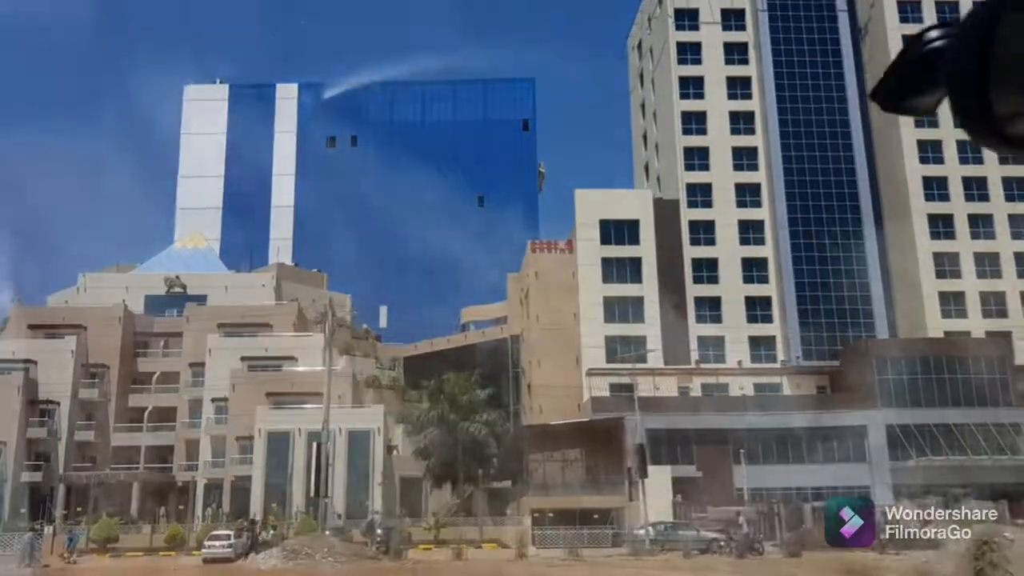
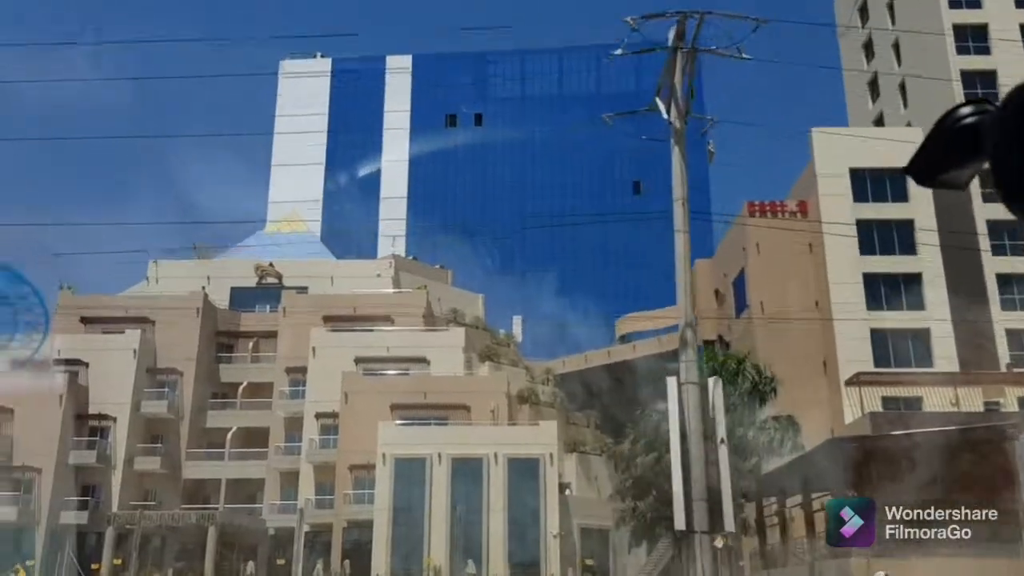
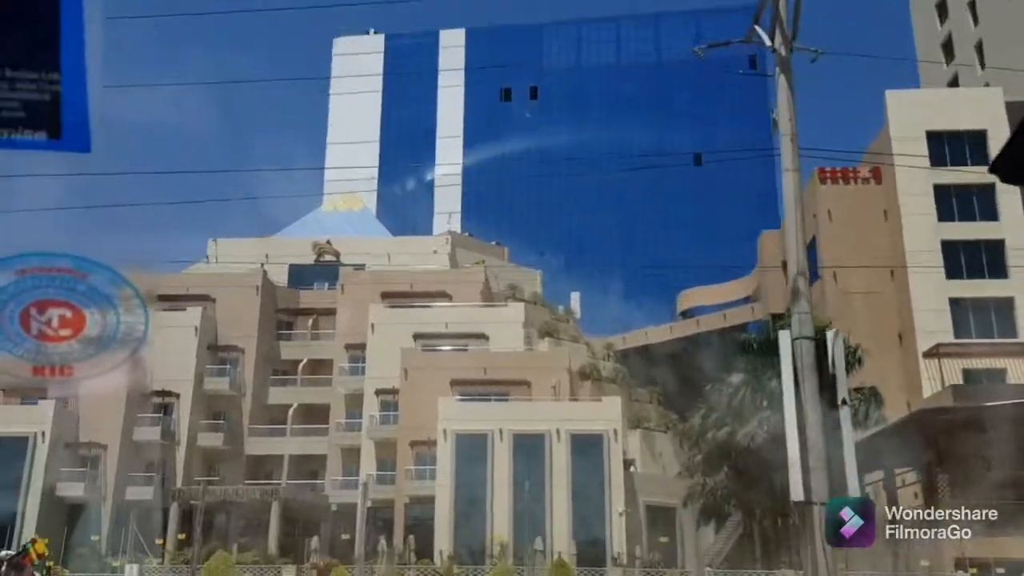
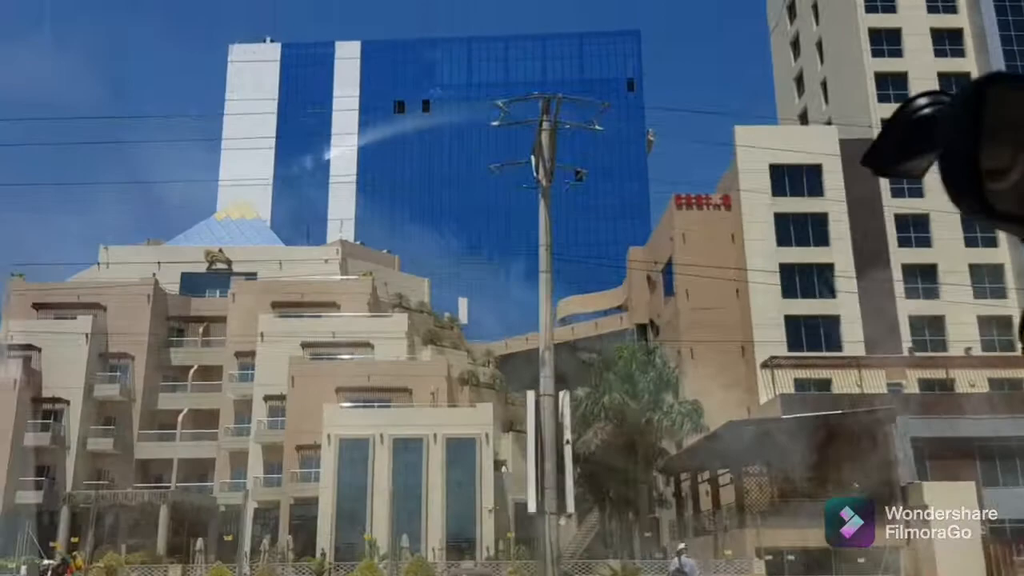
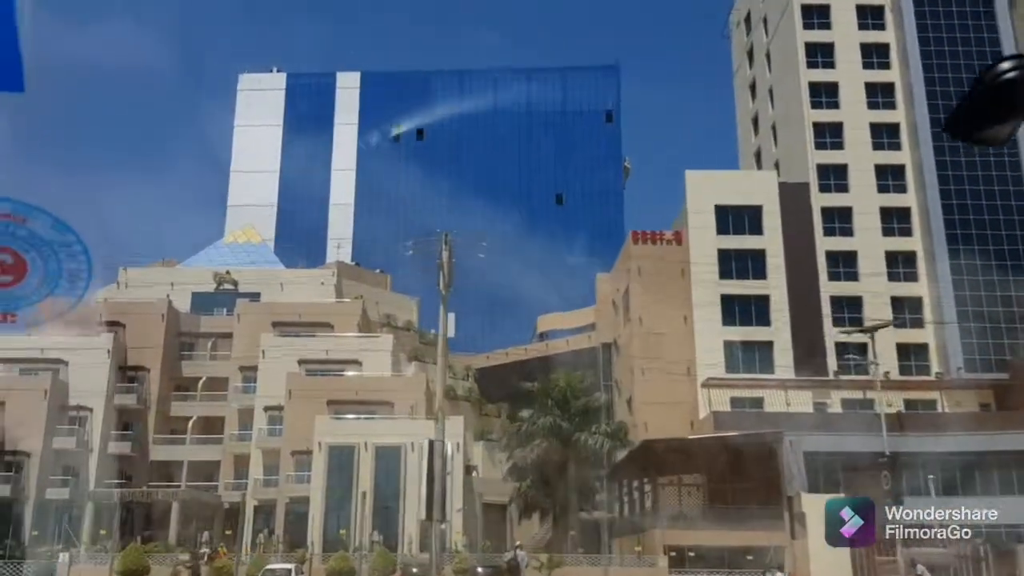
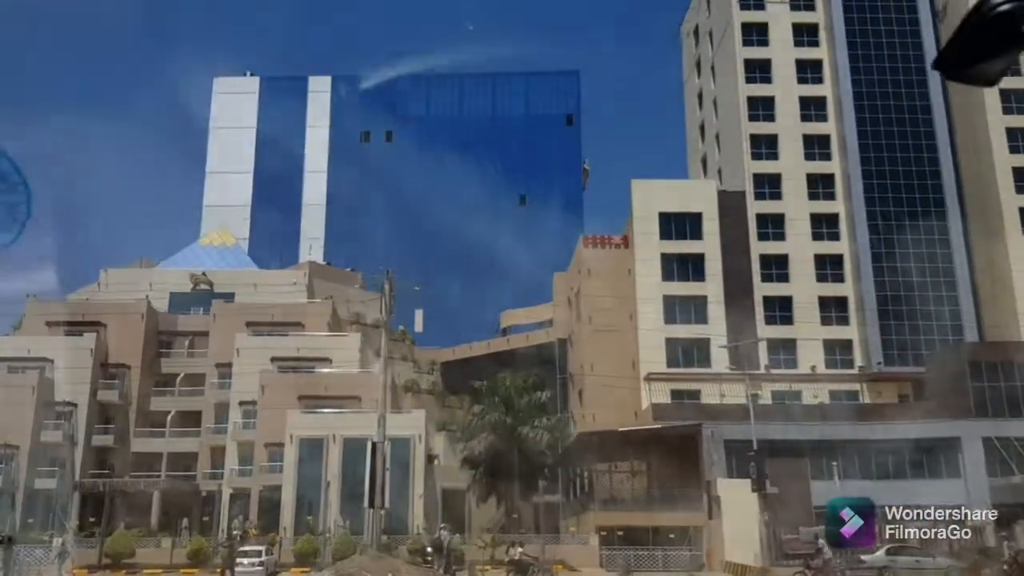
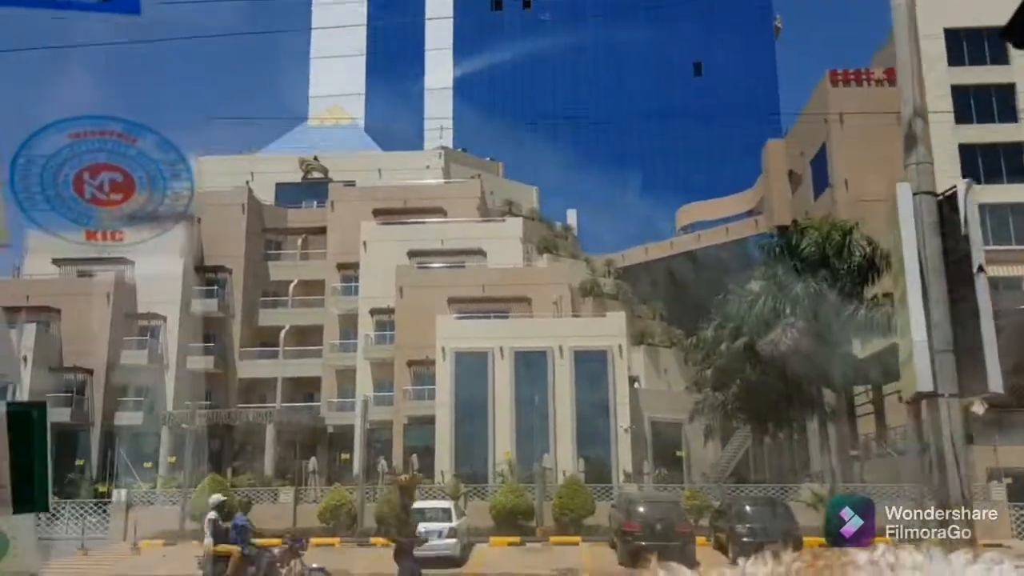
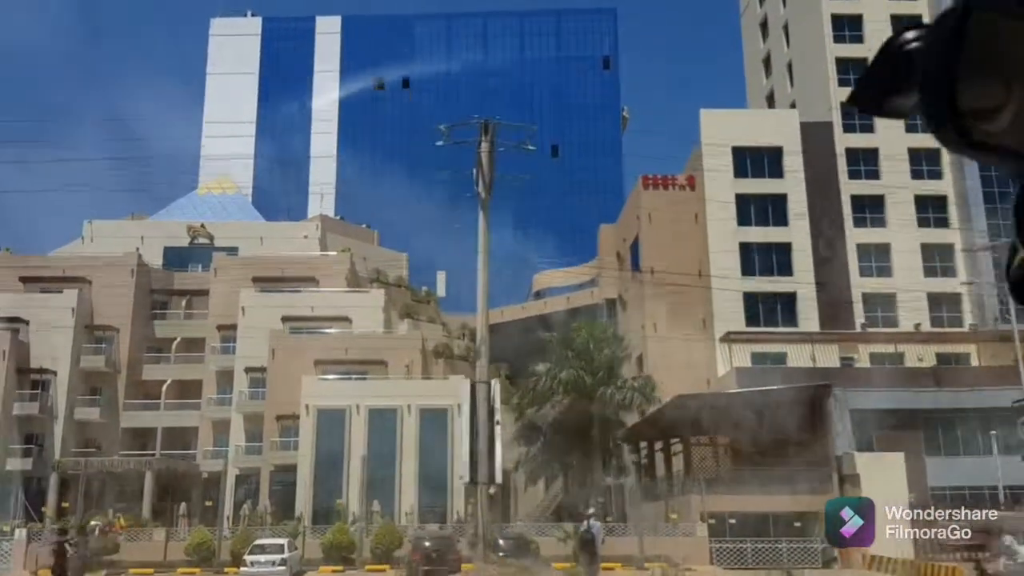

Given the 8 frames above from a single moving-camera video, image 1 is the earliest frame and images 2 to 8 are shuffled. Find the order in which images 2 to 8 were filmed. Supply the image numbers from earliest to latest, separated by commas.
6, 5, 8, 4, 2, 3, 7
